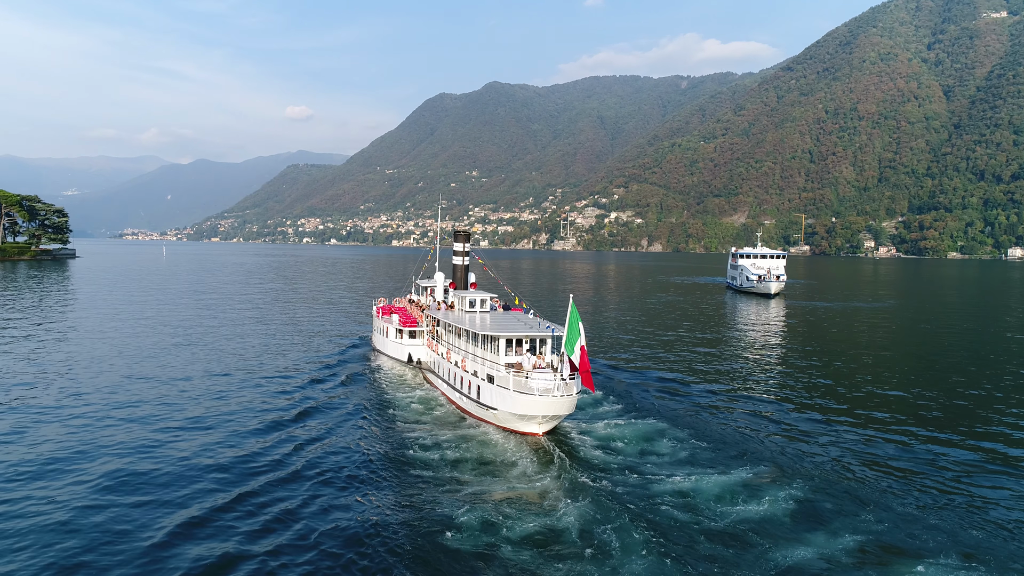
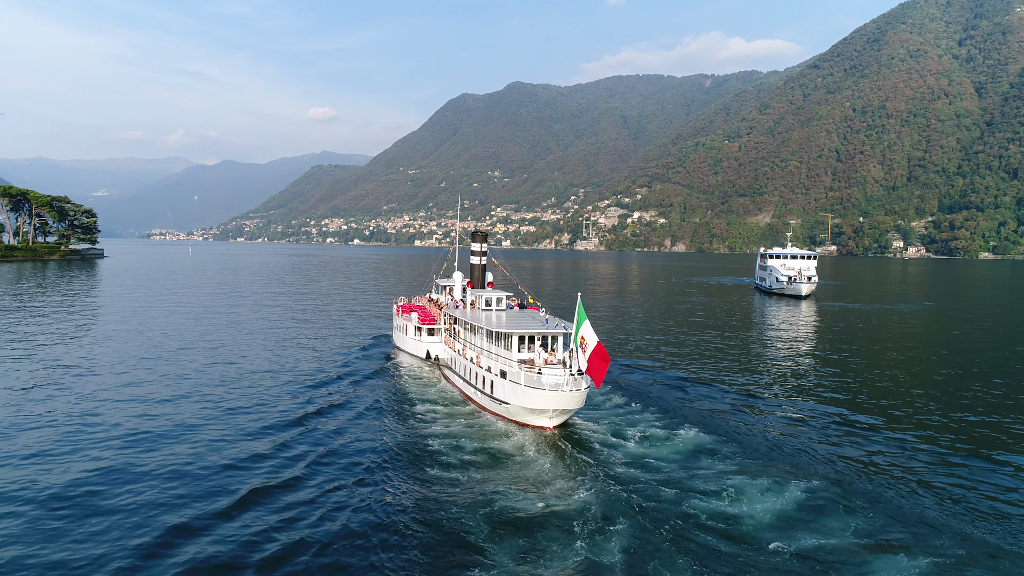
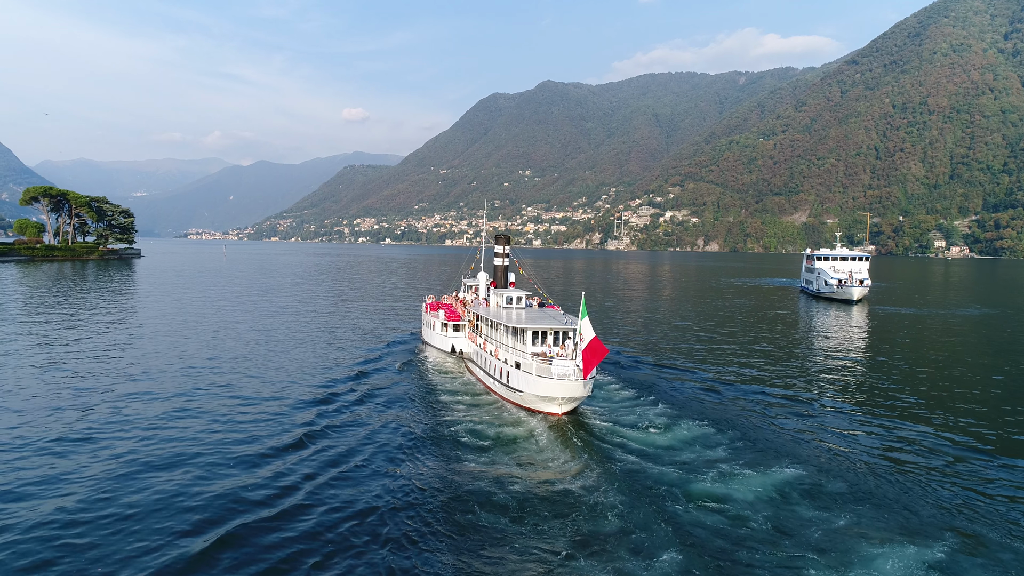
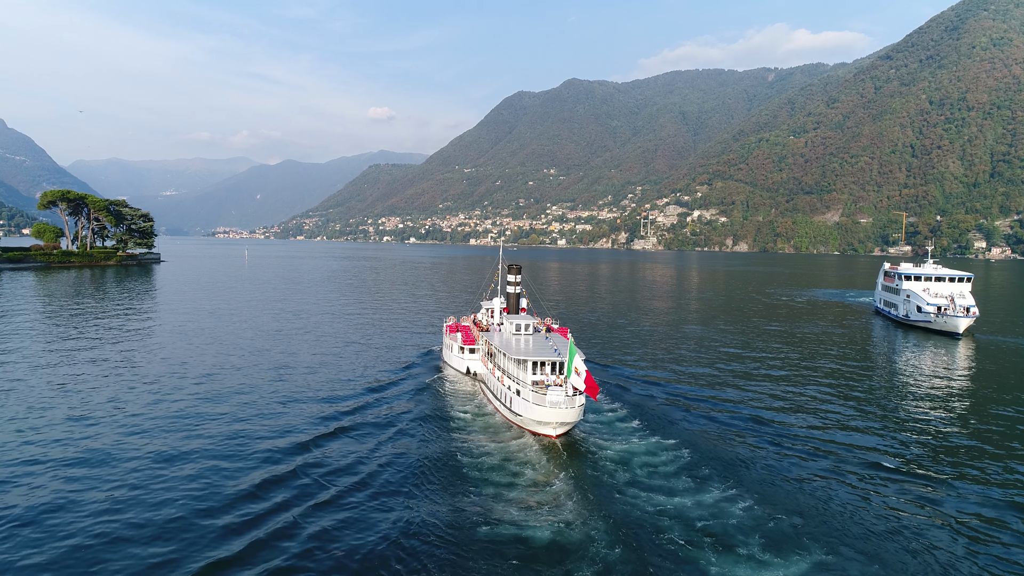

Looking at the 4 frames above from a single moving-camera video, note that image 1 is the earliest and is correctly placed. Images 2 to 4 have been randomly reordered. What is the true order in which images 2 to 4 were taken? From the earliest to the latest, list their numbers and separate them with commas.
2, 3, 4
